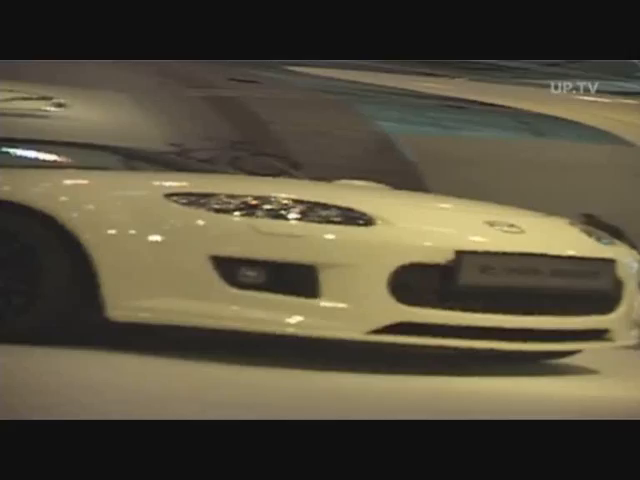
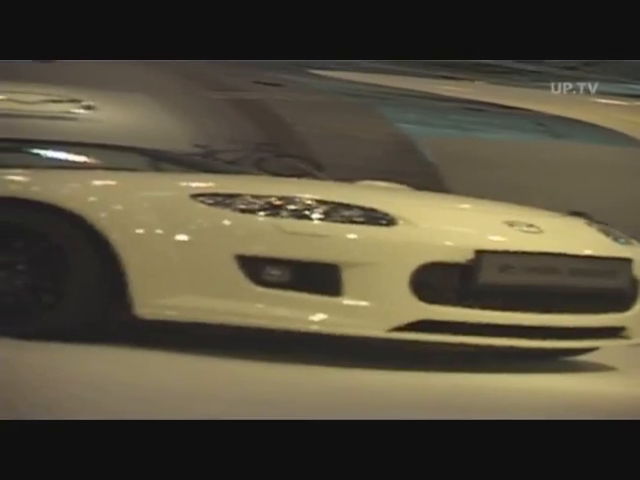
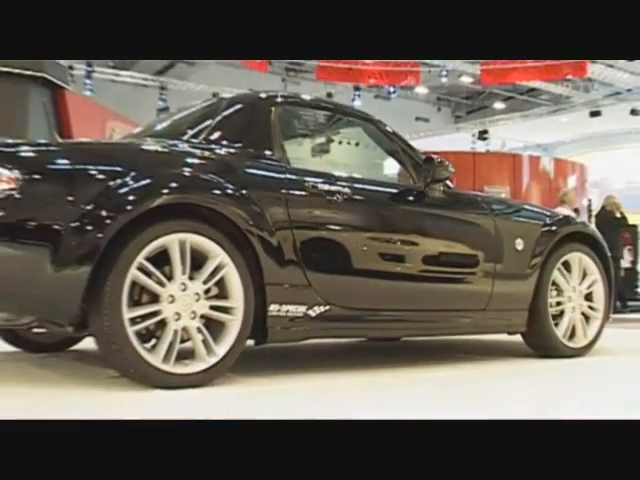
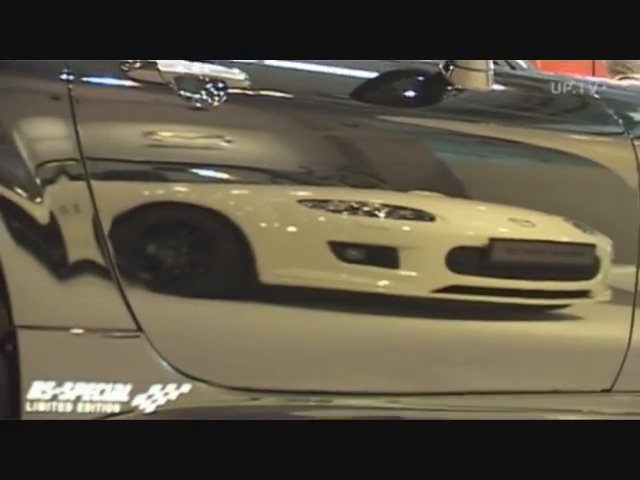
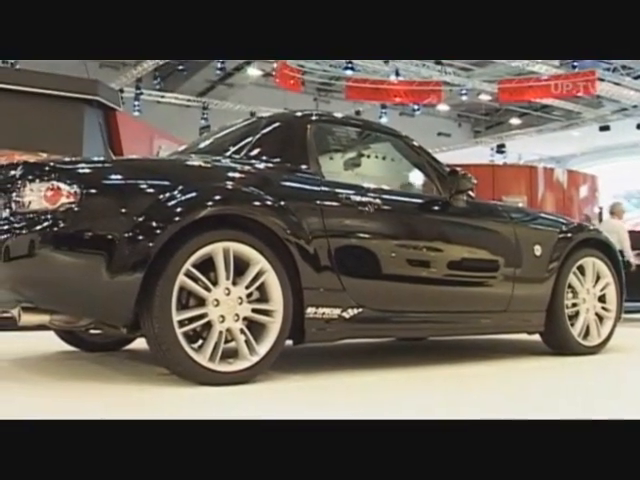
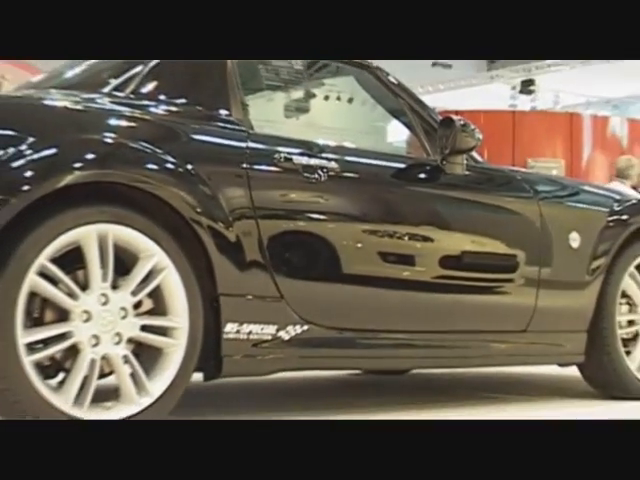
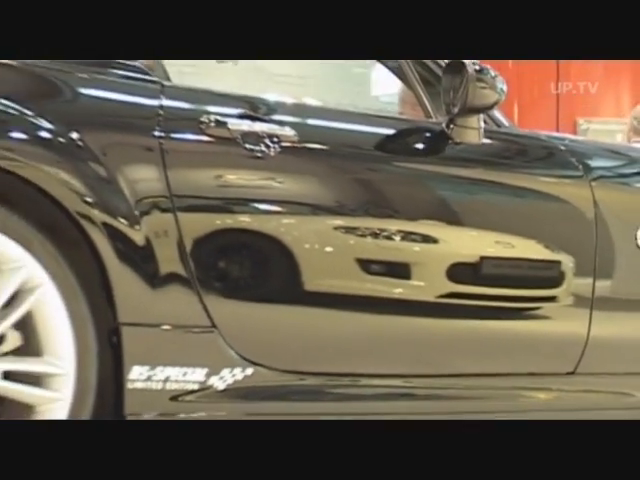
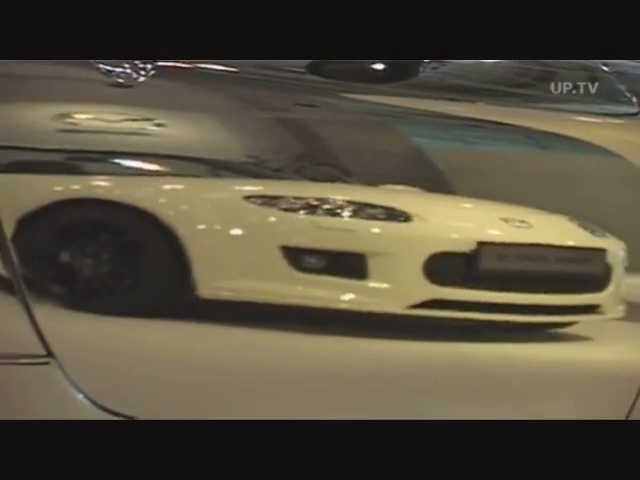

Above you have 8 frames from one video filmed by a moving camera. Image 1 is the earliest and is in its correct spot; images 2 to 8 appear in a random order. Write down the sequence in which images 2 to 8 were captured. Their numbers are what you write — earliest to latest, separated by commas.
2, 8, 4, 7, 6, 3, 5
